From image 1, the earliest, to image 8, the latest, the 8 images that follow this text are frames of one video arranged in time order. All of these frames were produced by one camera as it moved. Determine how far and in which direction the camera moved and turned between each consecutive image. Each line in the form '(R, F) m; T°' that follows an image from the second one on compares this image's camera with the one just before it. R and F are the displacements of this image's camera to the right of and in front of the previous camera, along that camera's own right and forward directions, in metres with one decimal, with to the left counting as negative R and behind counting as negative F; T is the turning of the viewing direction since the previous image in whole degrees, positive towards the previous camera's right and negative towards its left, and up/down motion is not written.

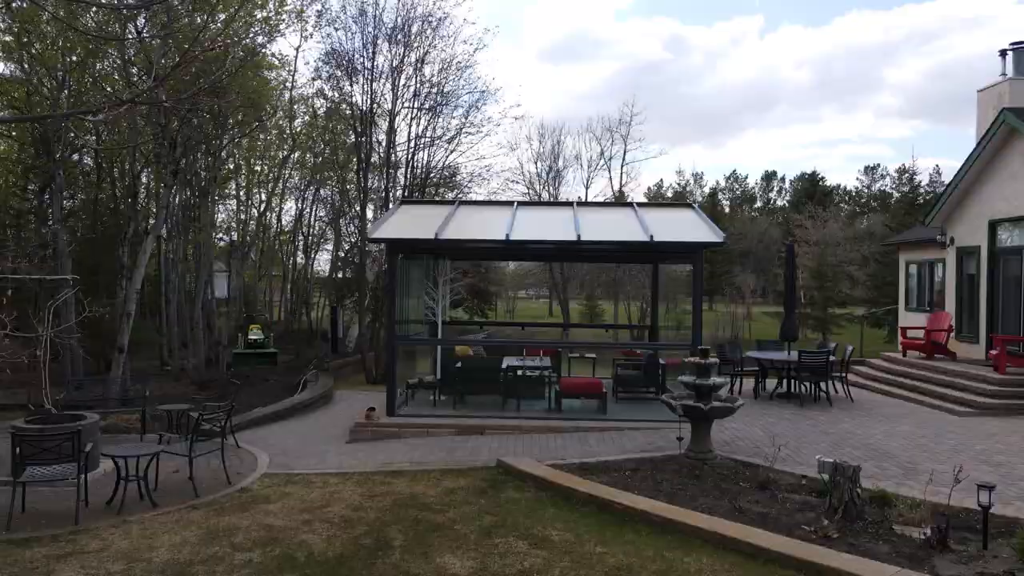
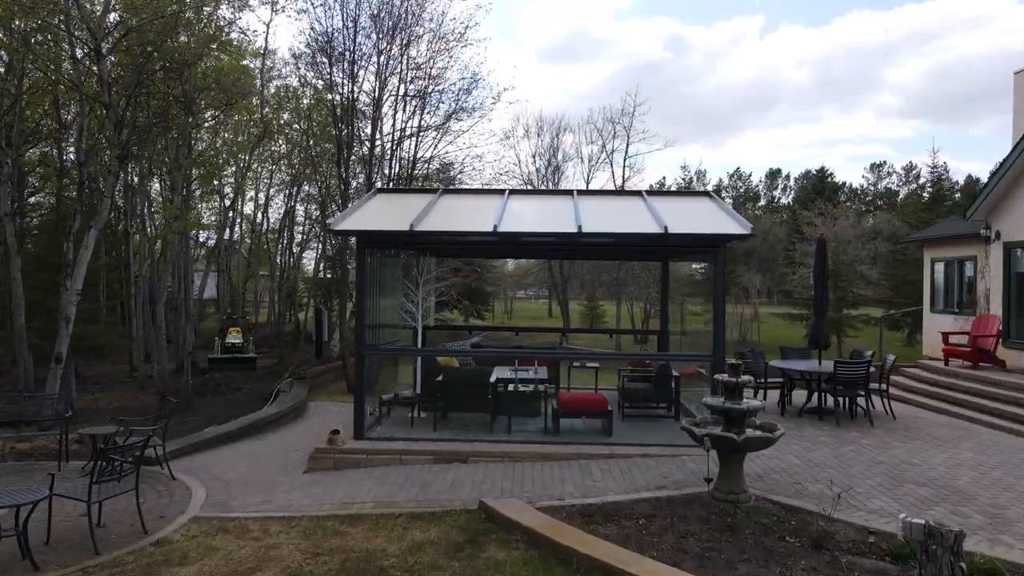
(+0.1, +1.3) m; 0°
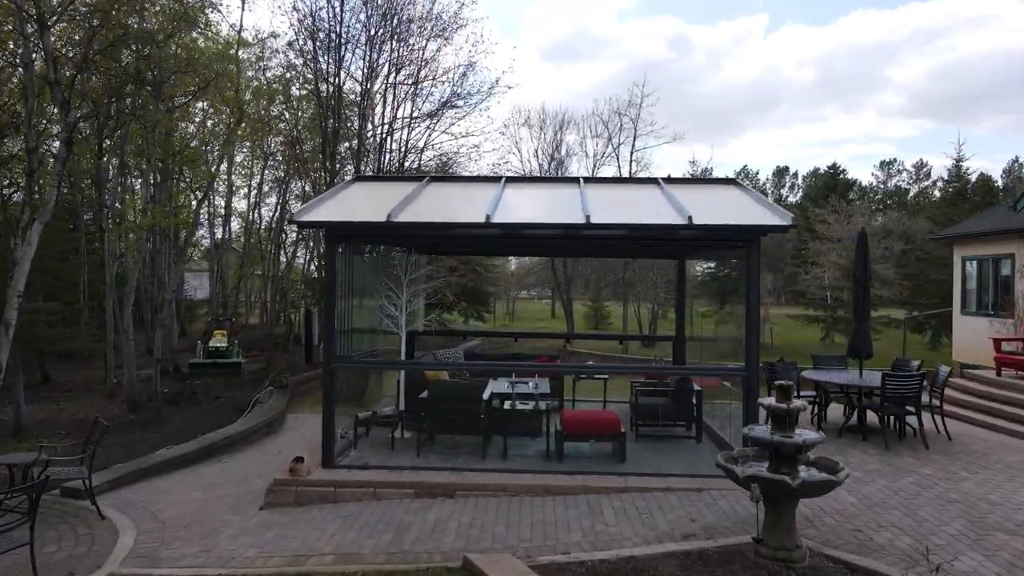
(+0.1, +1.1) m; 0°
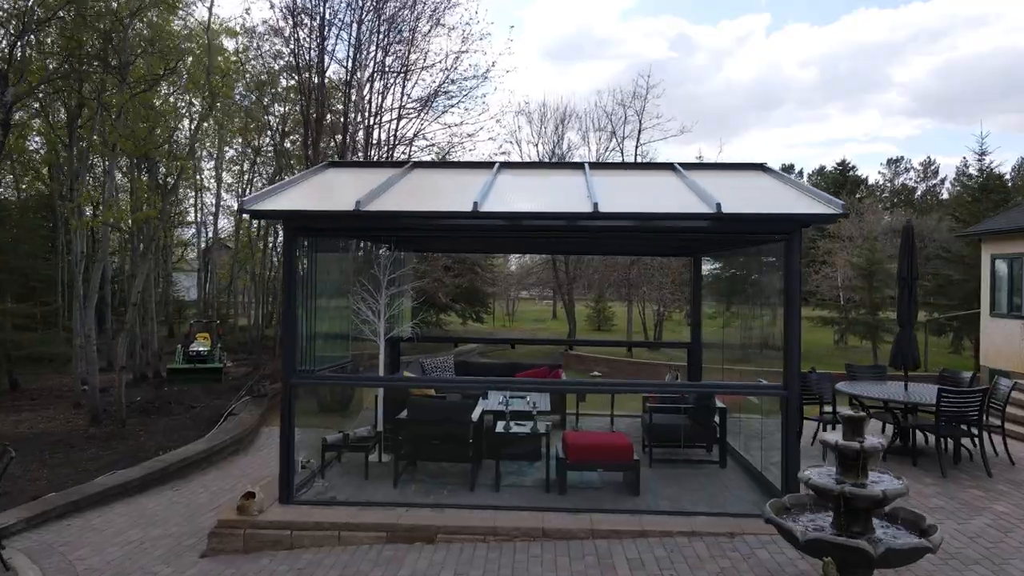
(+0.1, +1.0) m; 0°
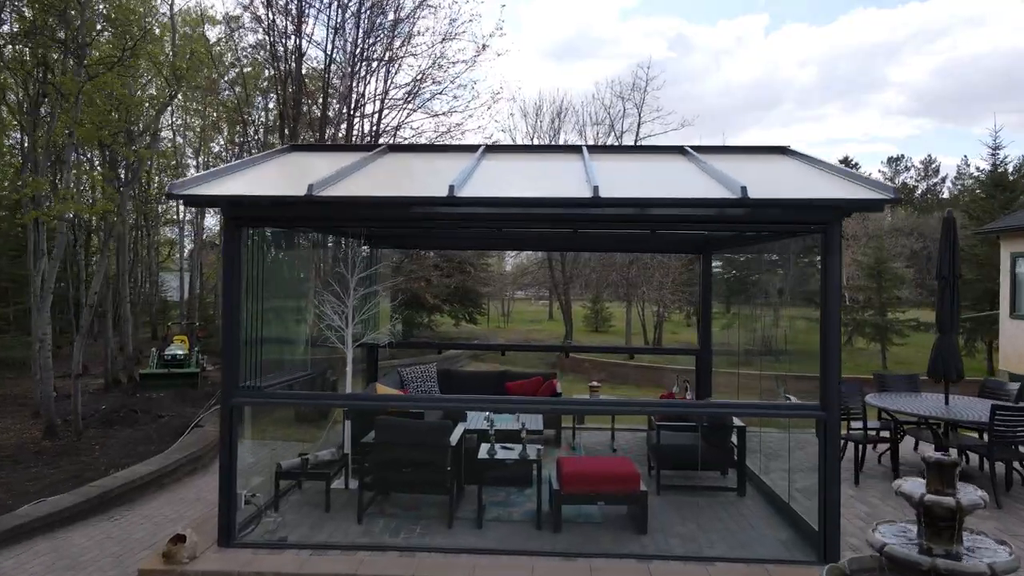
(+0.1, +0.9) m; 0°
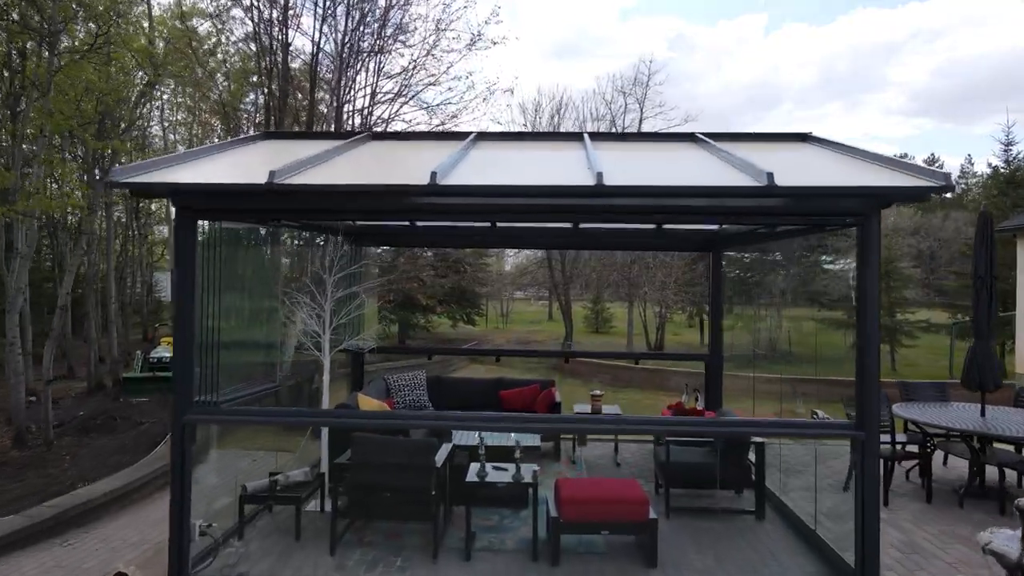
(0.0, +0.6) m; 0°
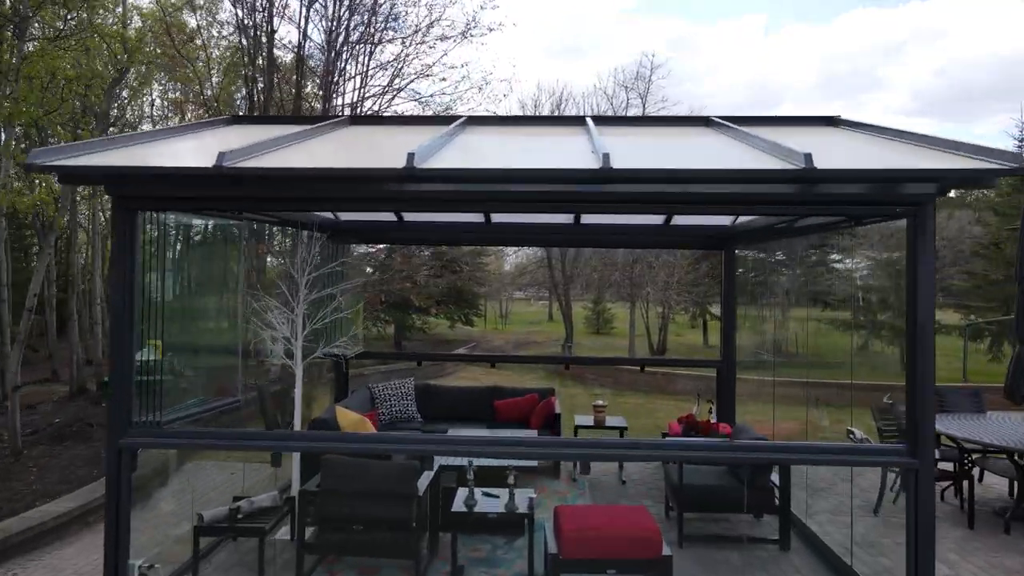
(0.0, +0.6) m; 0°
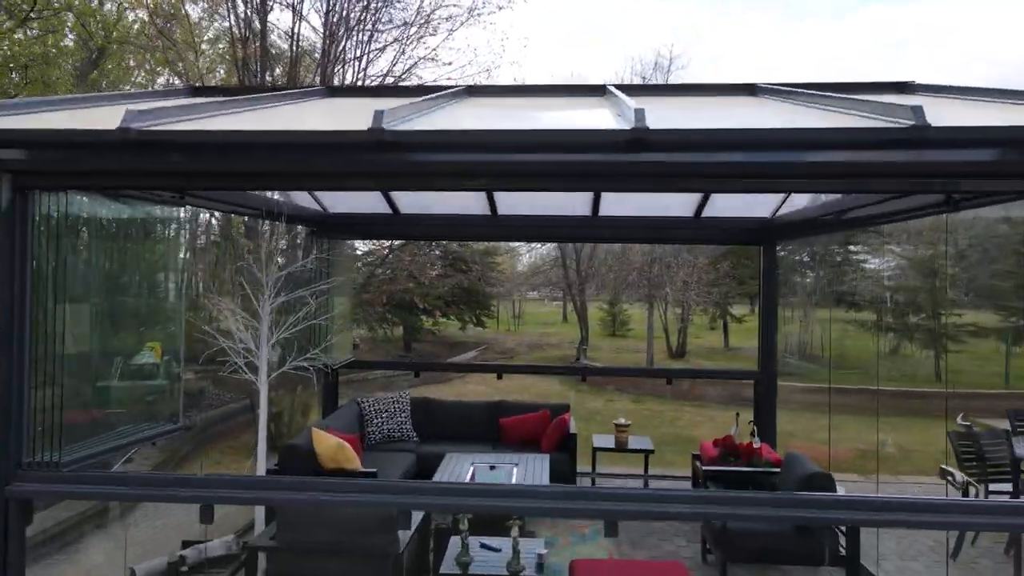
(0.0, +0.8) m; -1°
